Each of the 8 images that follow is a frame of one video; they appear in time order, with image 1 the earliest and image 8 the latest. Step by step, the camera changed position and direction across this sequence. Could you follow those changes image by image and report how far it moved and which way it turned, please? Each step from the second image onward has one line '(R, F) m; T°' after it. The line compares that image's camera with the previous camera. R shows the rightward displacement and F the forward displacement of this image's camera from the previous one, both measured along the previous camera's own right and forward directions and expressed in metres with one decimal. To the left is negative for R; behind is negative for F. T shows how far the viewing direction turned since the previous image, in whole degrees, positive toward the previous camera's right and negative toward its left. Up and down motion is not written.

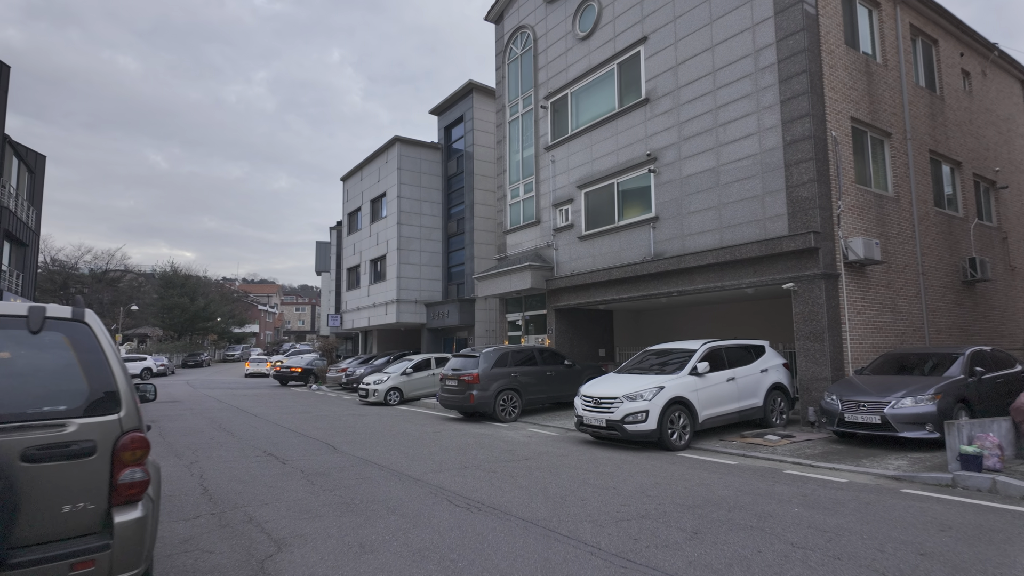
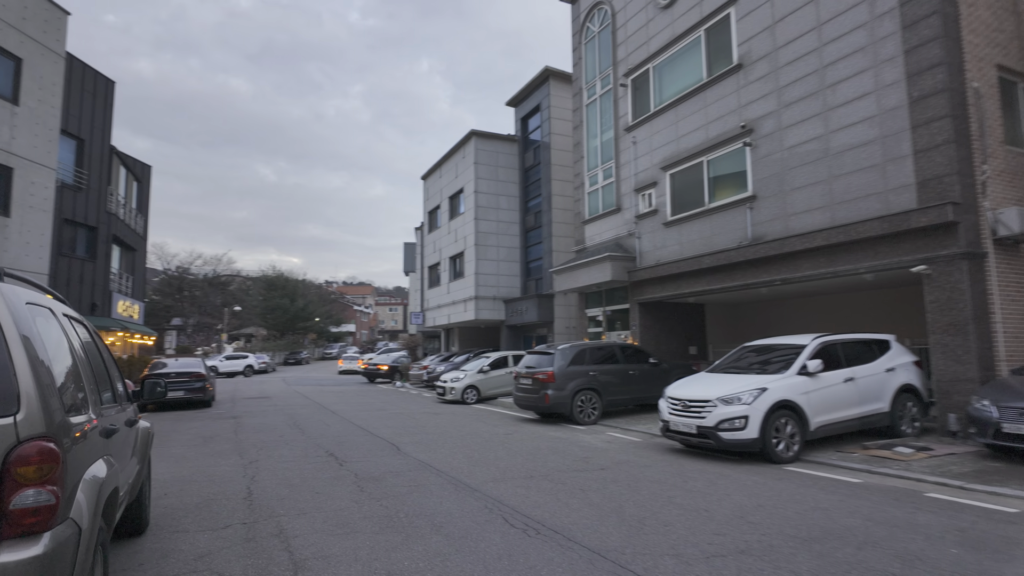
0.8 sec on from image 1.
(+0.2, +1.0) m; -8°
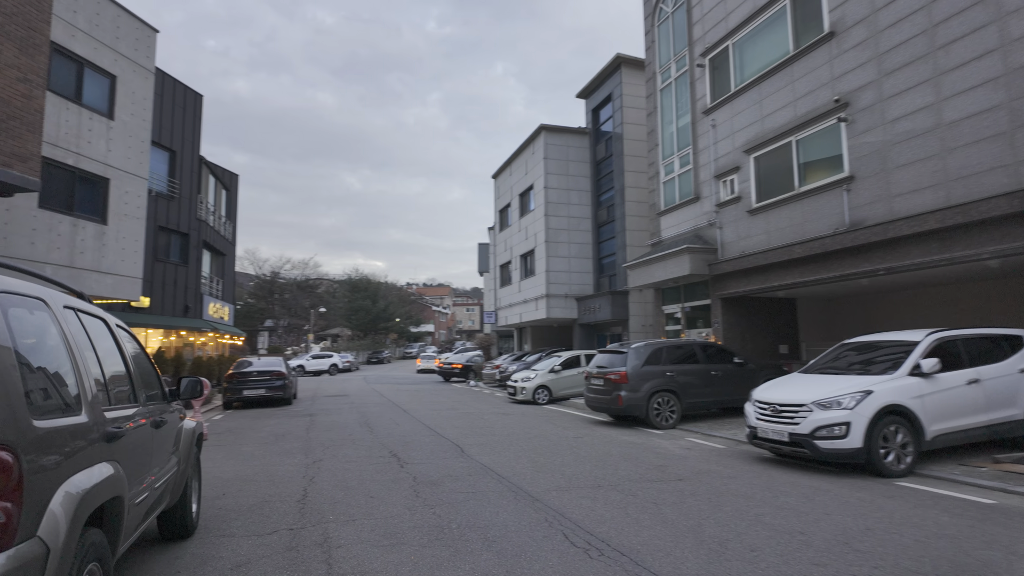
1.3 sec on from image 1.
(+0.2, +0.5) m; -7°
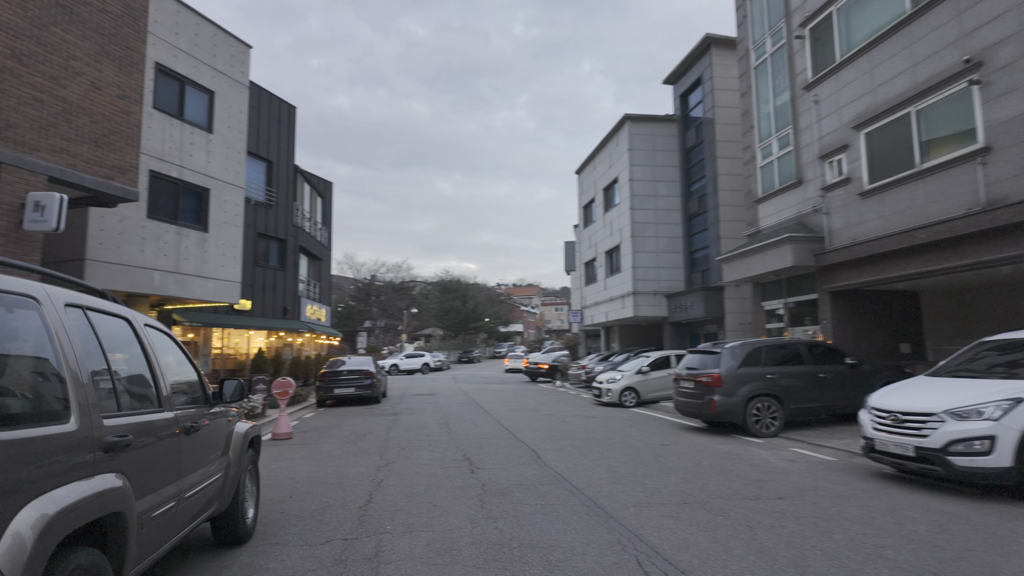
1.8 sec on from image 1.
(+0.2, +0.5) m; -9°
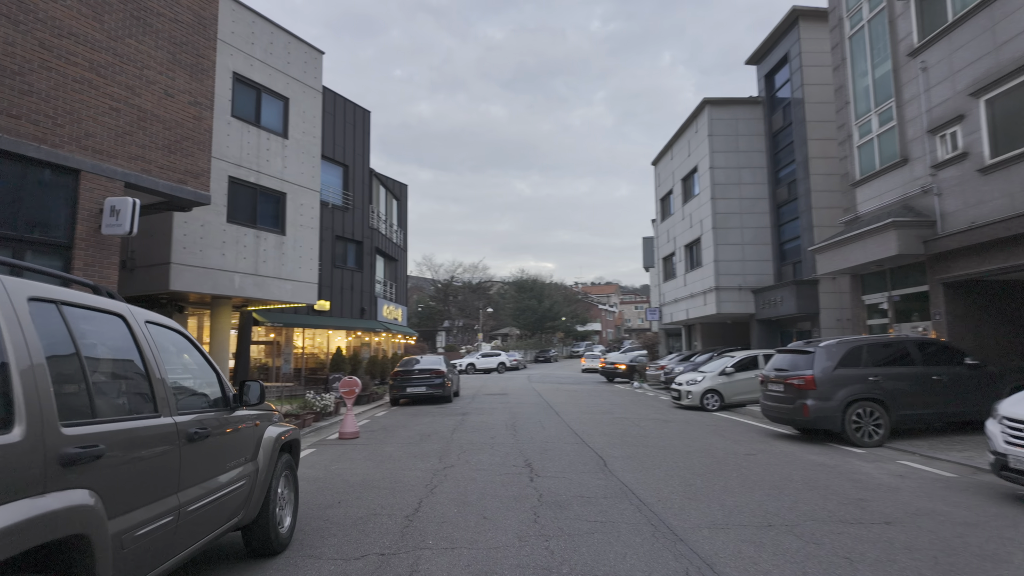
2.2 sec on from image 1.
(+0.2, +0.6) m; -8°
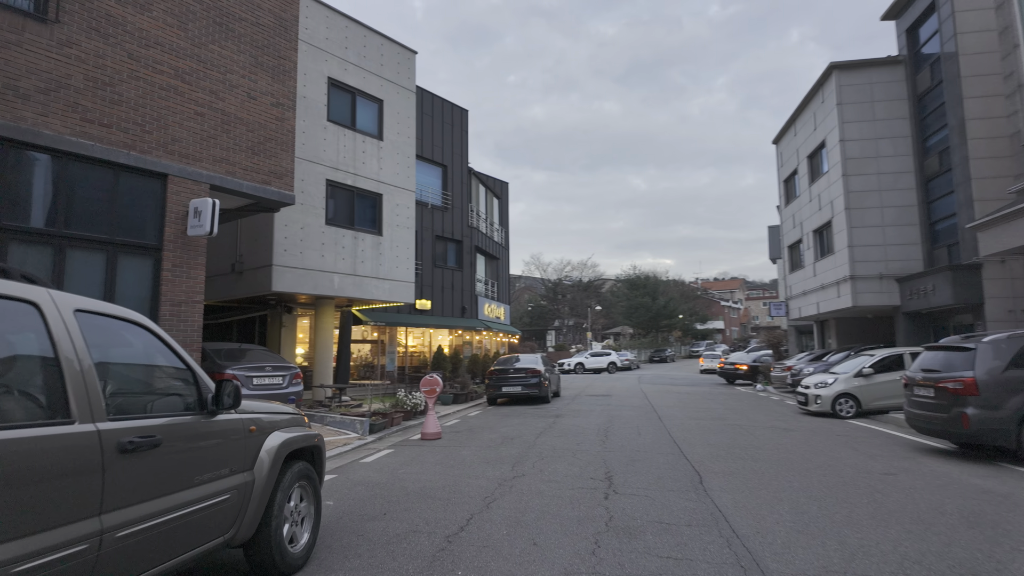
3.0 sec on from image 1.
(+0.5, +0.9) m; -11°
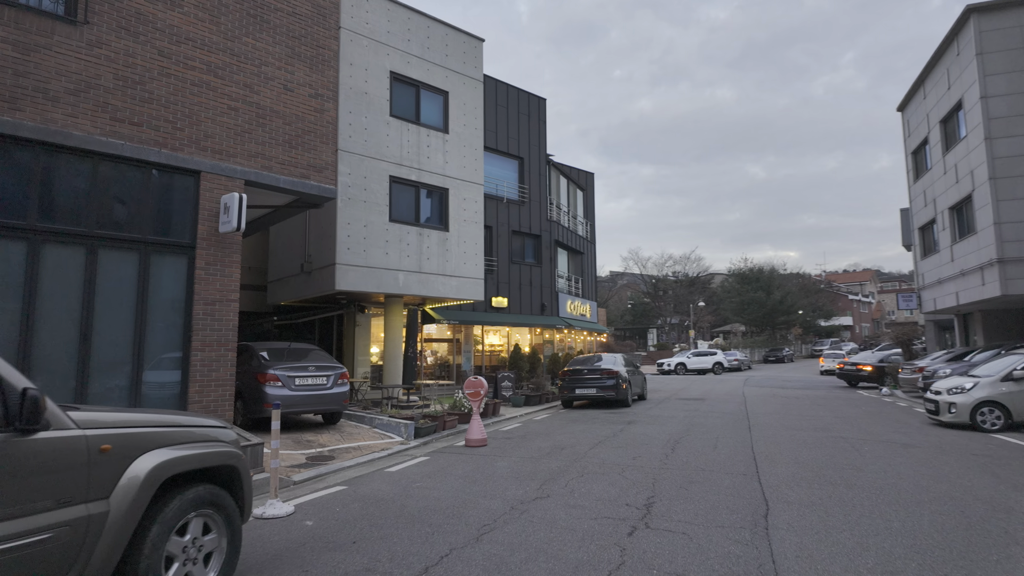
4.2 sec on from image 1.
(+0.9, +1.1) m; -10°
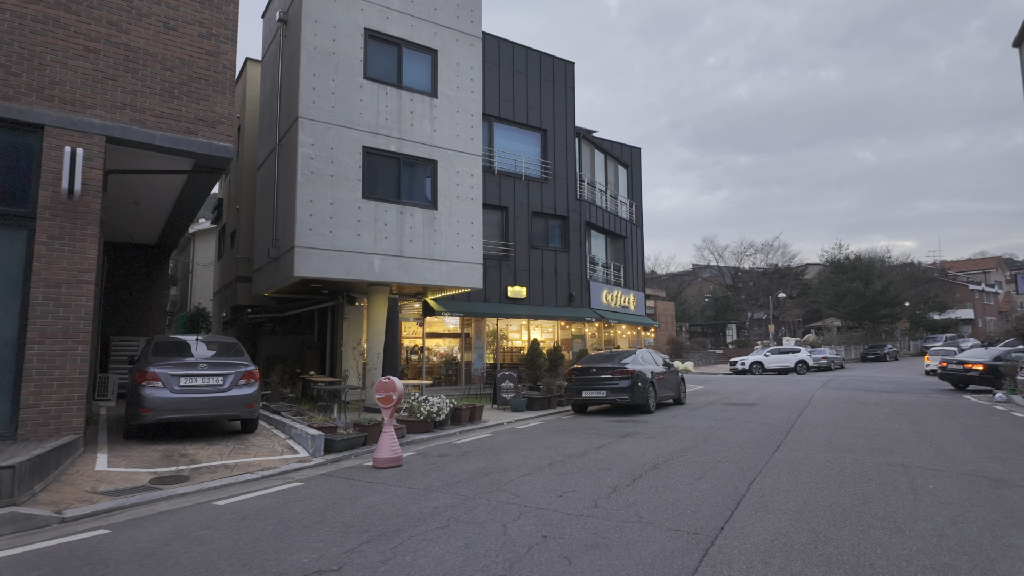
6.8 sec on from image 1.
(+2.1, +2.5) m; -8°
